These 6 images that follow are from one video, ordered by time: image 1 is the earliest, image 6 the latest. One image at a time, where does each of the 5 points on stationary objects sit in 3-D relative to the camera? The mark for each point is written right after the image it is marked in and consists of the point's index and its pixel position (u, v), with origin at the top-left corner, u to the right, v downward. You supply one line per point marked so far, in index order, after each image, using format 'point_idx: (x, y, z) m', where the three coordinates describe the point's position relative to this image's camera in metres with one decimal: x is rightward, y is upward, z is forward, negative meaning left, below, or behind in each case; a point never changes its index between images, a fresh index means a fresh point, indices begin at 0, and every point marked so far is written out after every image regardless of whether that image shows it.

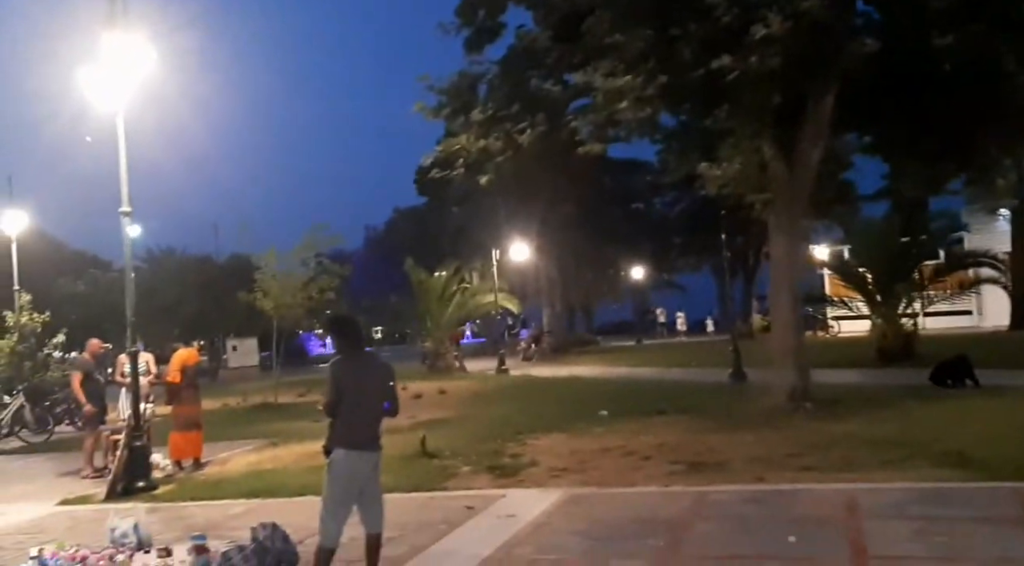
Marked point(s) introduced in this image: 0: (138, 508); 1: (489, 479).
0: (-4.2, -2.6, +10.2) m
1: (-0.2, -2.3, +10.2) m
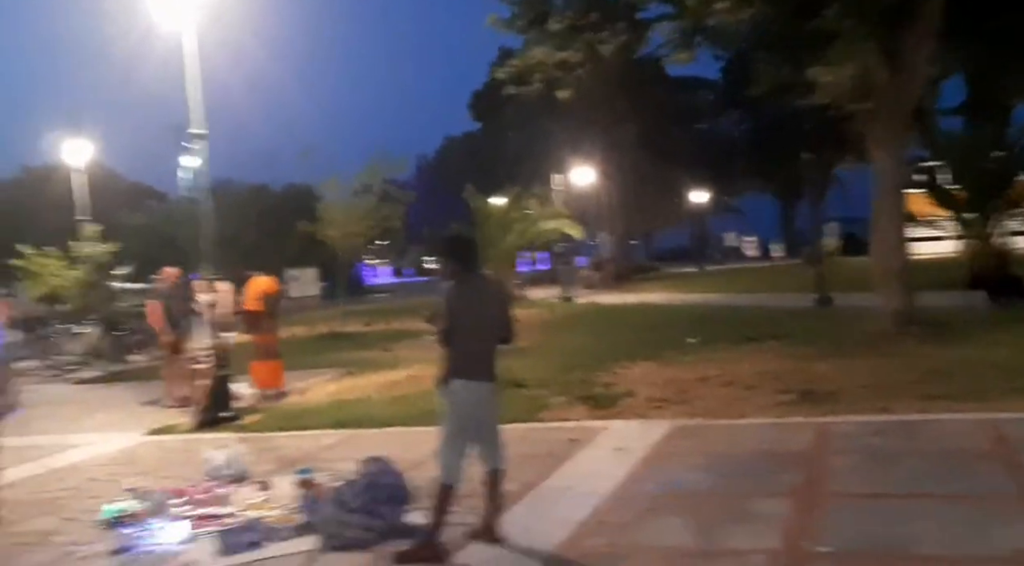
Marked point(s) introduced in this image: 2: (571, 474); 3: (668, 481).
0: (-3.2, -1.7, +10.0) m
1: (+0.8, -1.4, +9.8) m
2: (+0.5, -1.6, +7.3) m
3: (+1.2, -1.5, +6.7) m
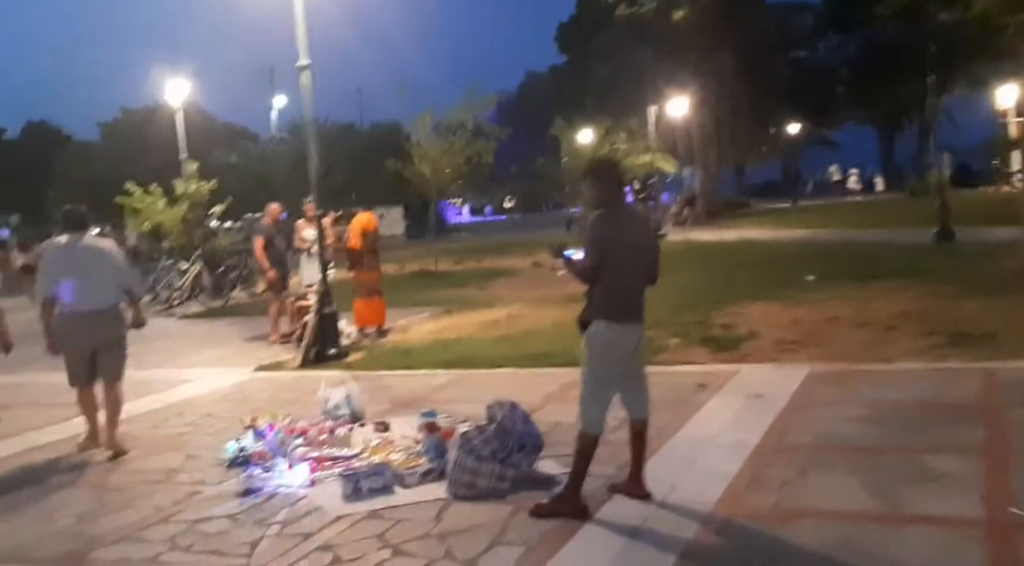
0: (-1.9, -1.0, +9.8) m
1: (+2.0, -0.7, +9.2) m
2: (+1.5, -1.1, +6.8) m
3: (+2.1, -1.0, +6.1) m
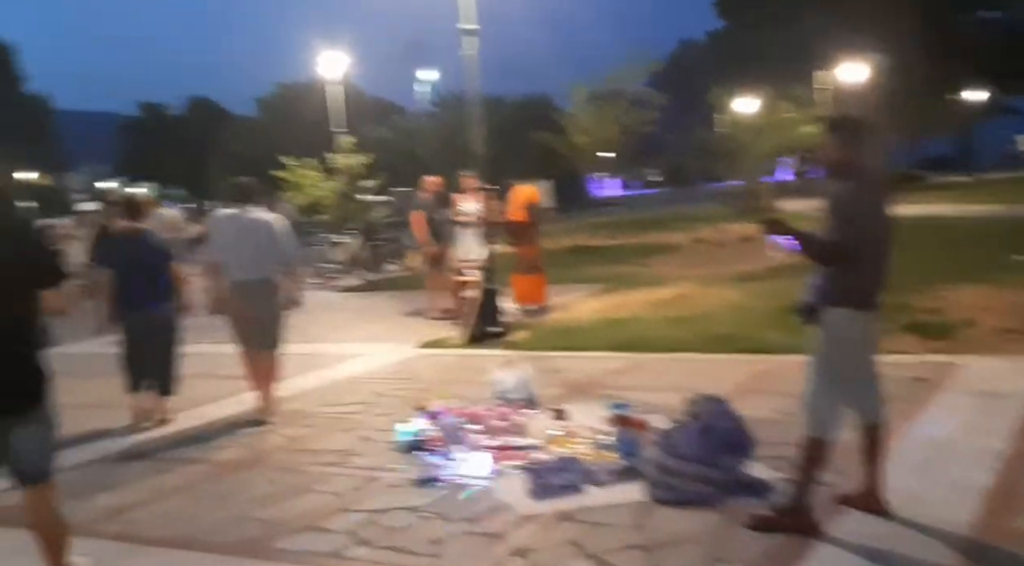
0: (-0.1, -0.8, +9.4) m
1: (+3.7, -0.5, +8.2) m
2: (+2.8, -0.9, +5.9) m
3: (+3.4, -0.9, +5.1) m
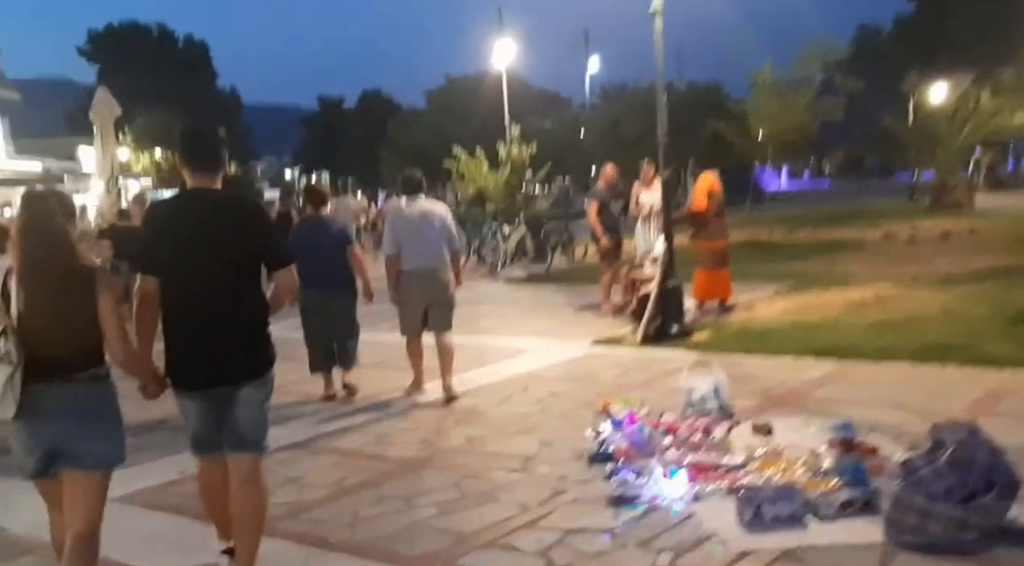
0: (+1.7, -0.7, +8.6) m
1: (+5.3, -0.6, +6.8) m
2: (+4.0, -1.0, +4.7) m
3: (+4.4, -1.0, +3.9) m
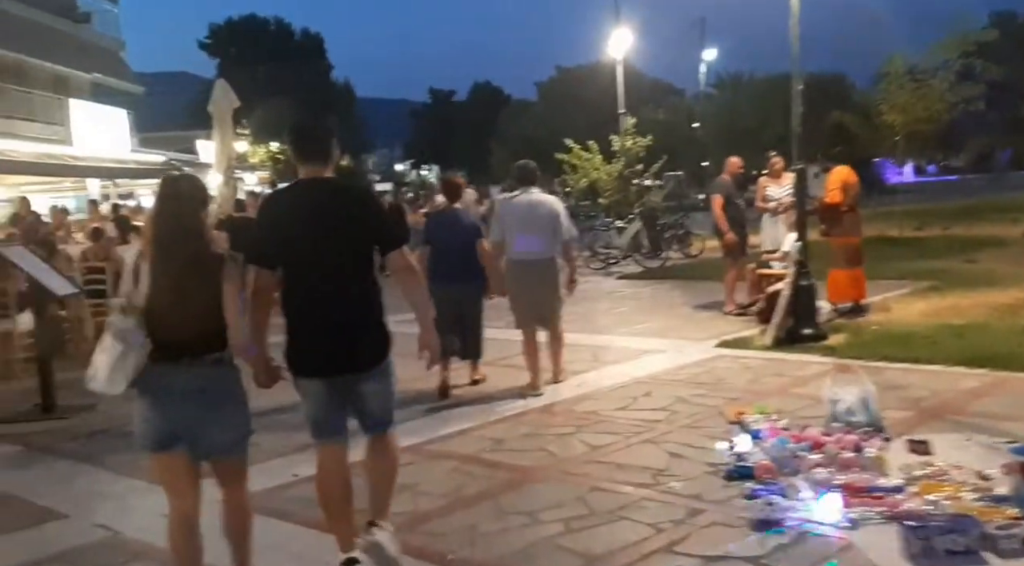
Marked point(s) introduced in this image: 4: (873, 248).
0: (+2.8, -0.7, +8.0) m
1: (+6.2, -0.7, +5.8) m
2: (+4.6, -1.0, +3.8) m
3: (+4.9, -1.1, +2.9) m
4: (+6.9, +0.7, +17.2) m
